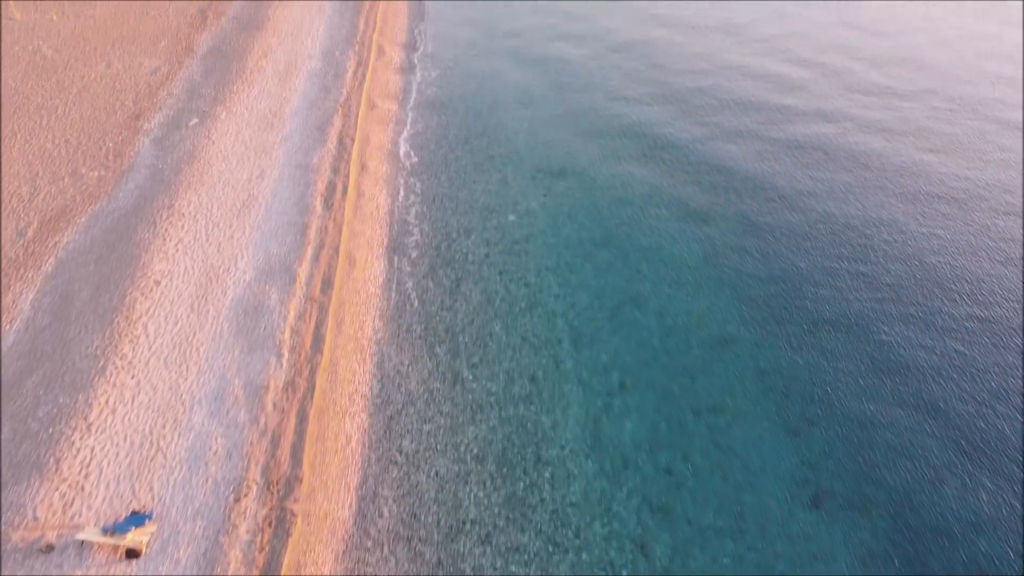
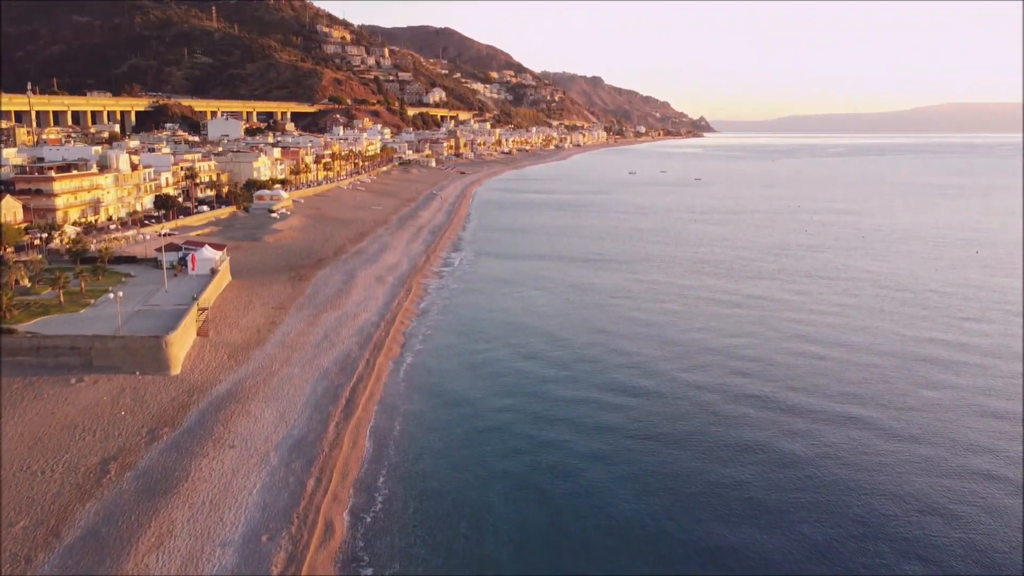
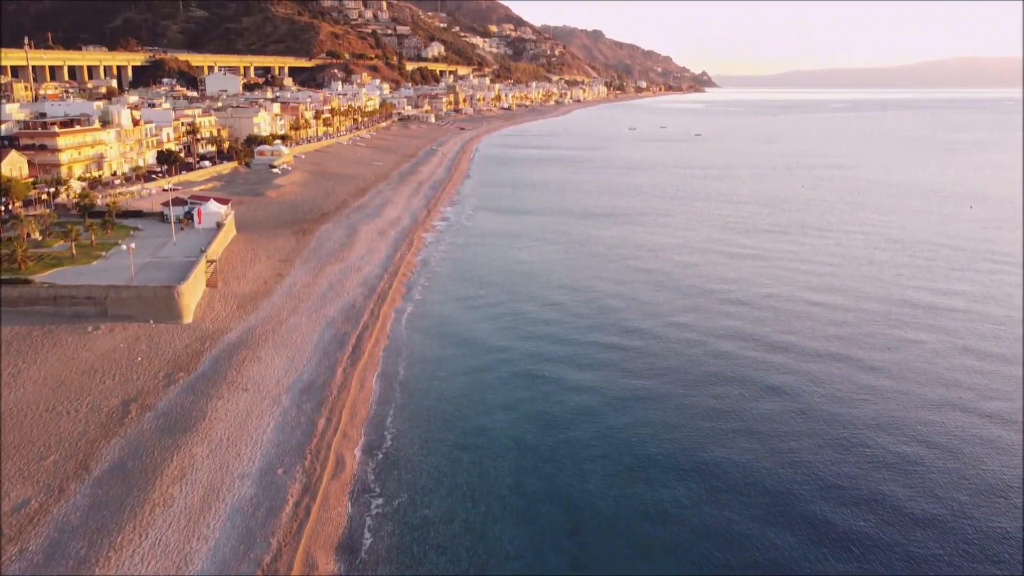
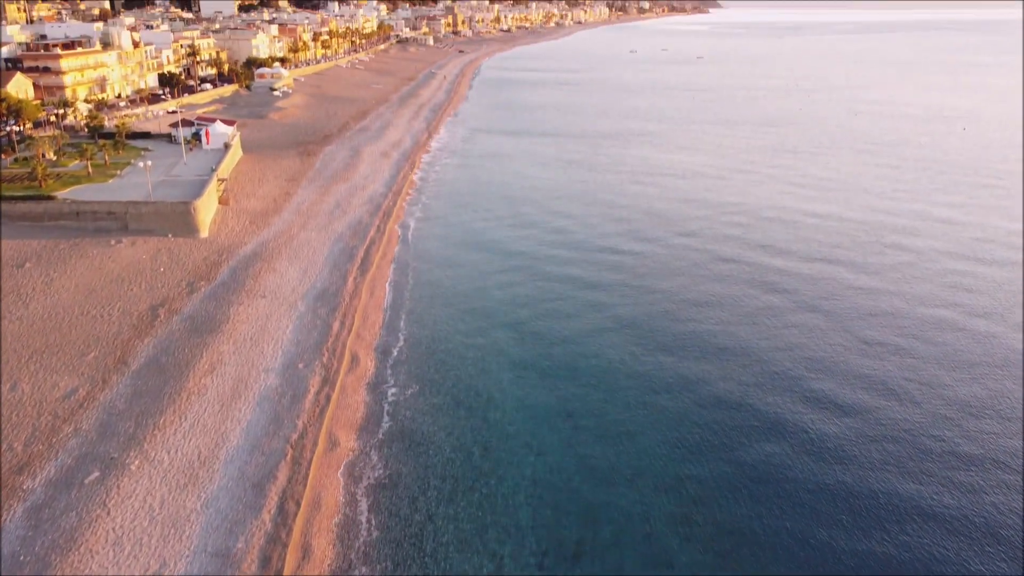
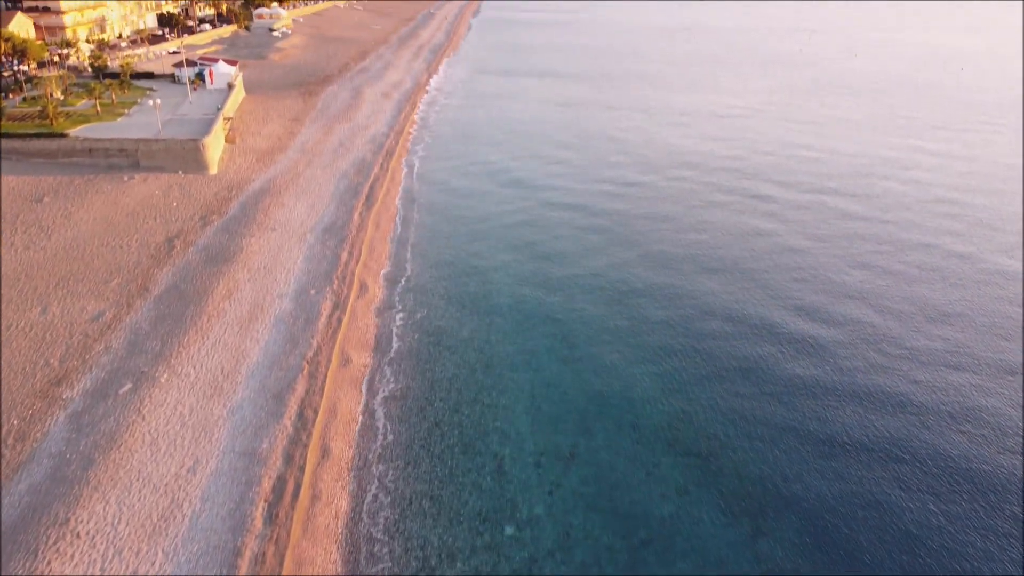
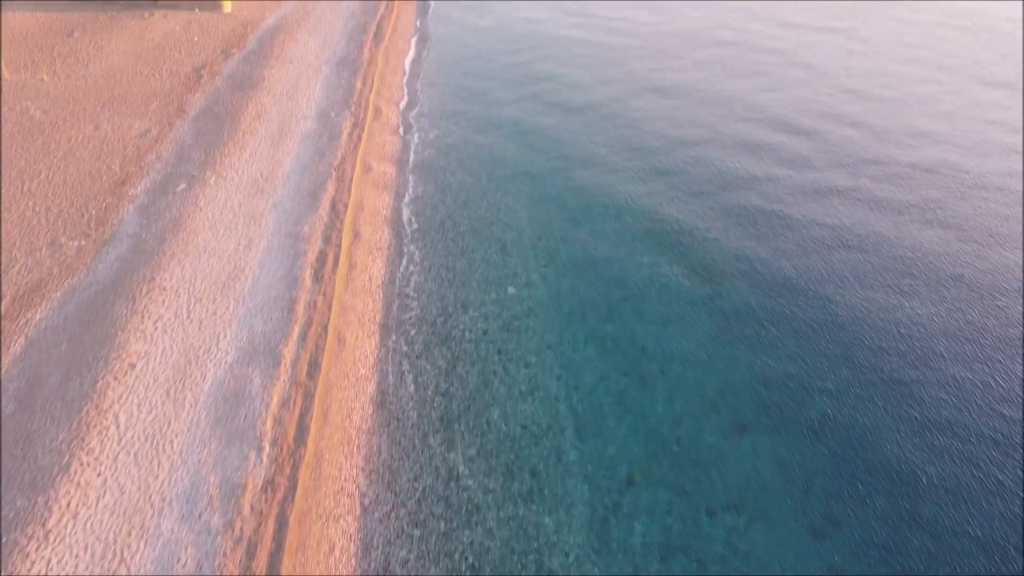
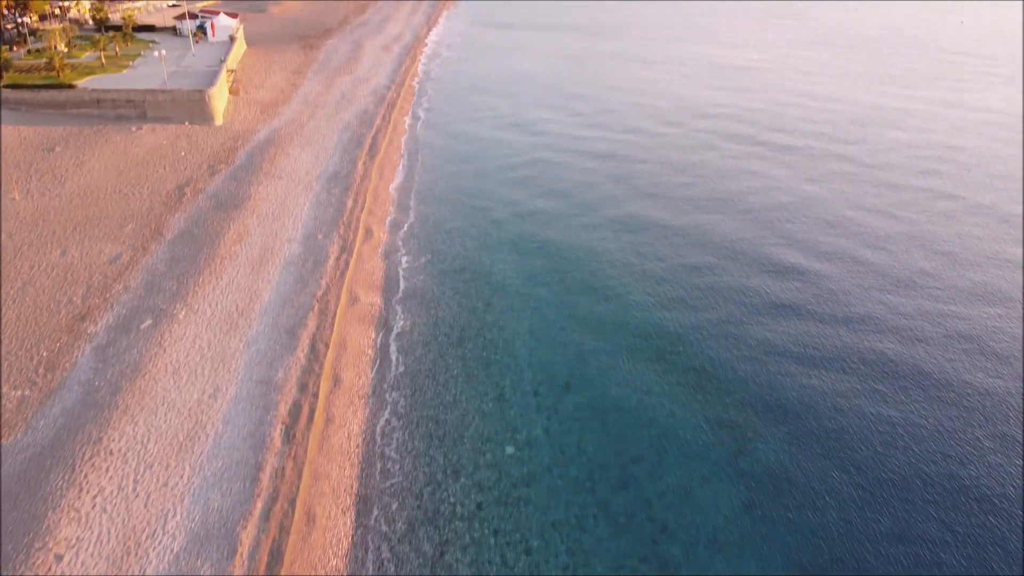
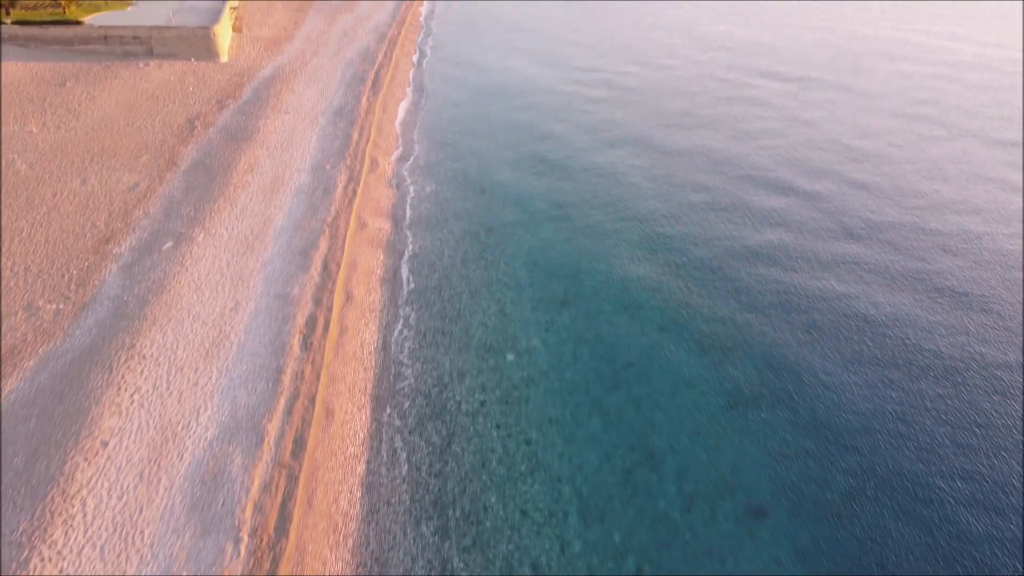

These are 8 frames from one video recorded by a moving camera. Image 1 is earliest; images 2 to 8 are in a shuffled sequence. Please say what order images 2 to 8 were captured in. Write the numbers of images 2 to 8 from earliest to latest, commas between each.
6, 8, 7, 5, 4, 3, 2
